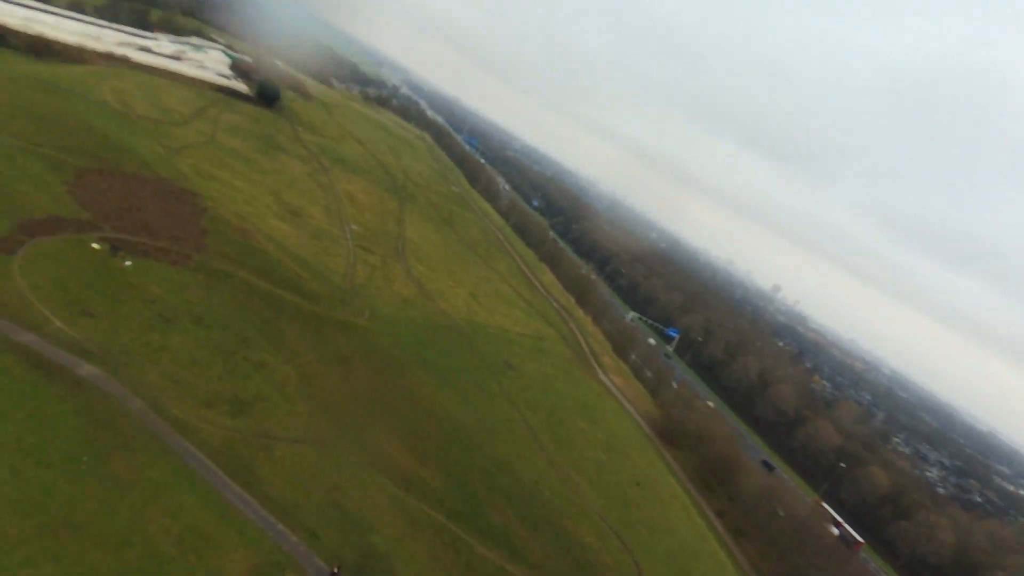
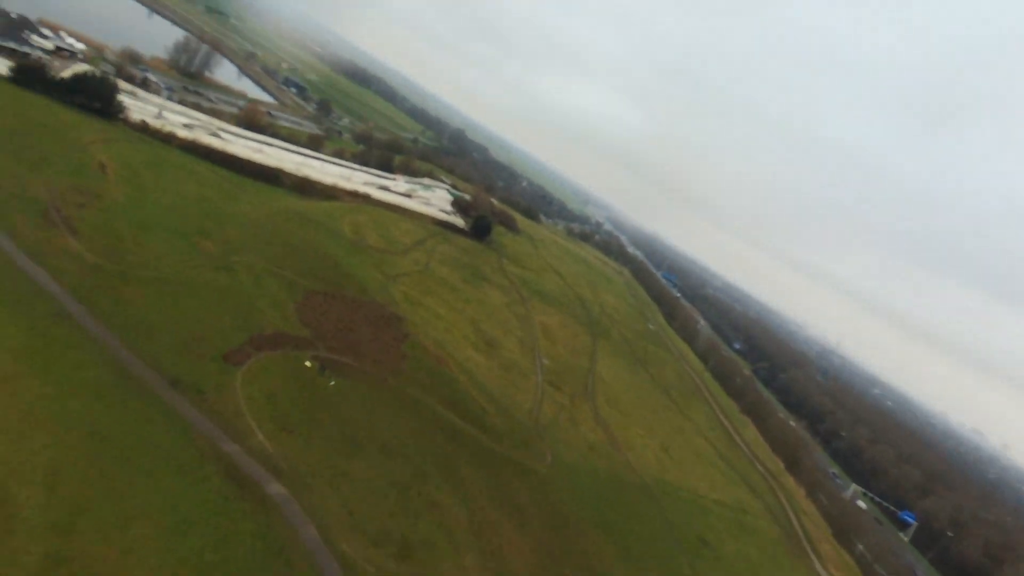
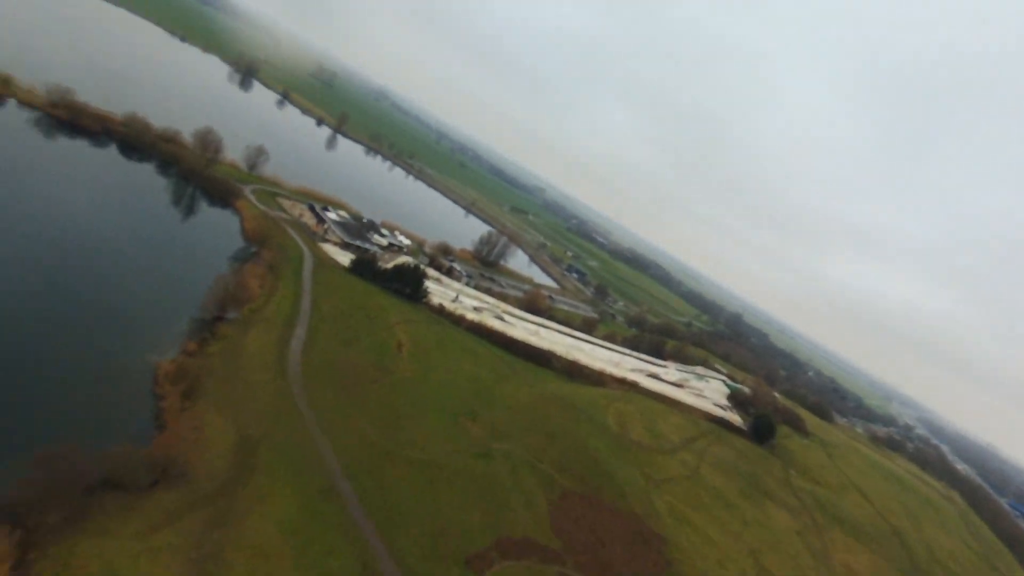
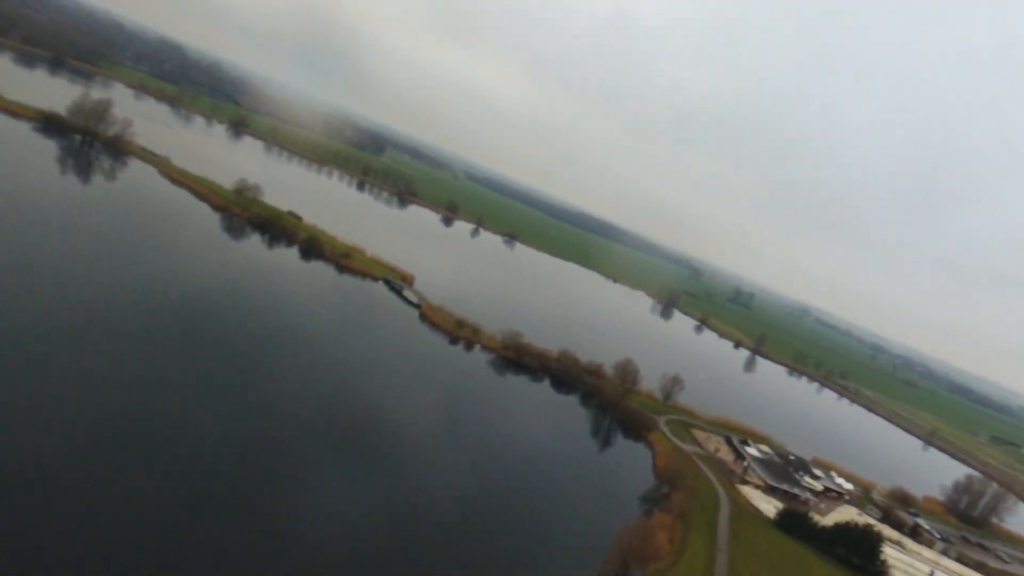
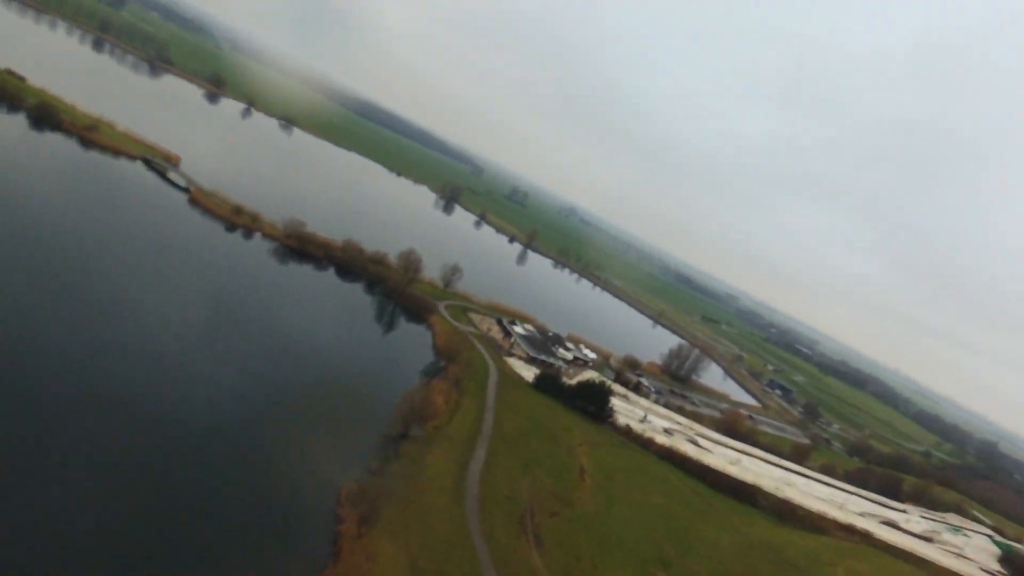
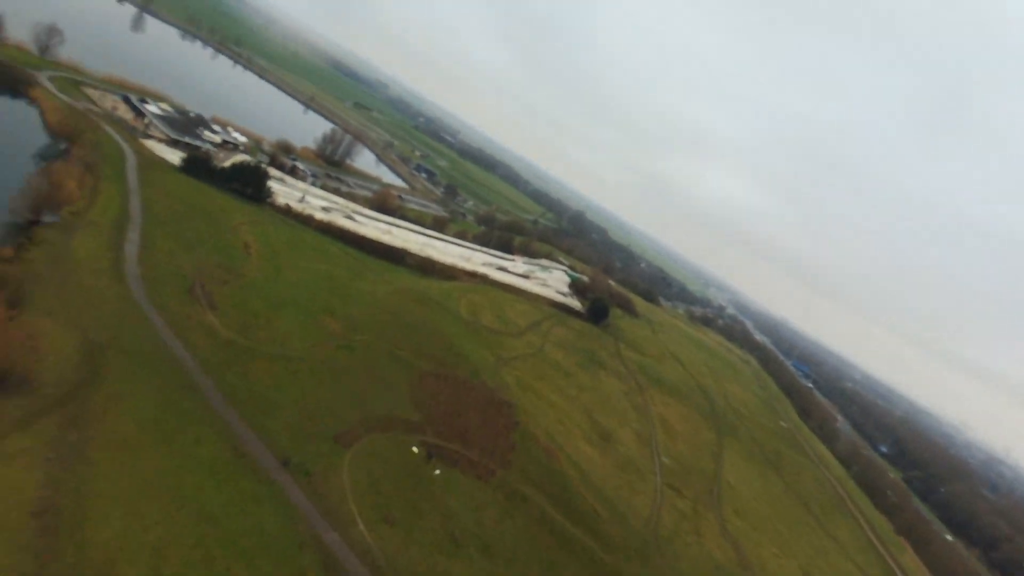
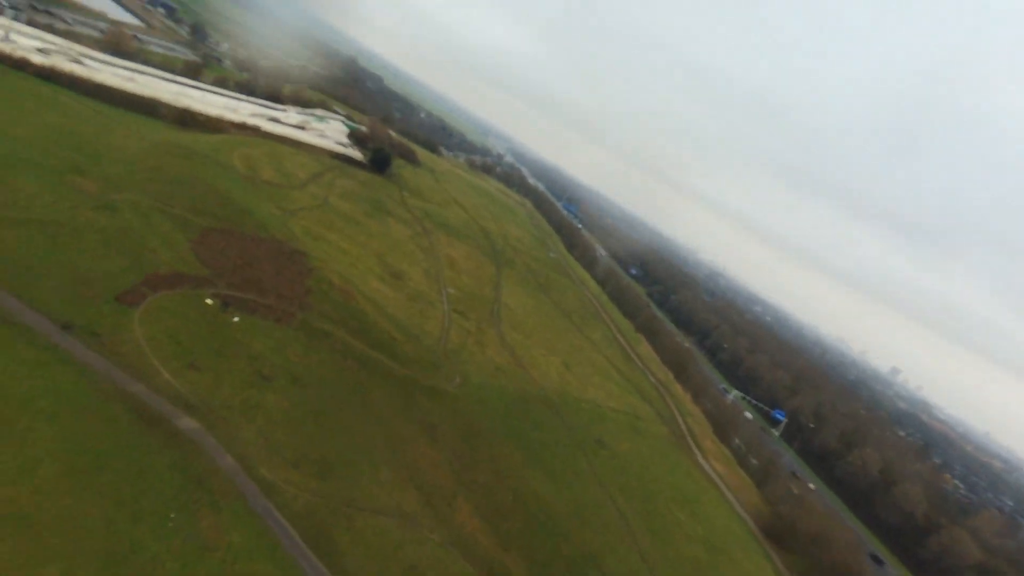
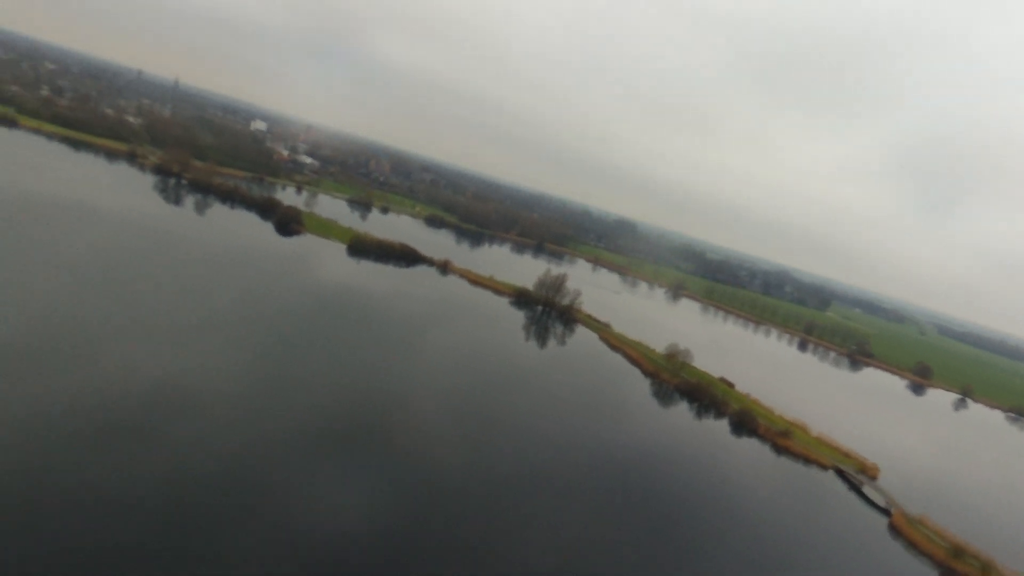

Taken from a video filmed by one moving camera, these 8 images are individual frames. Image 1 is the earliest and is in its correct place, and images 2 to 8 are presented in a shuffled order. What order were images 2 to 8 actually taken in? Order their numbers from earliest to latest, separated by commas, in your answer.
7, 2, 6, 3, 5, 4, 8
